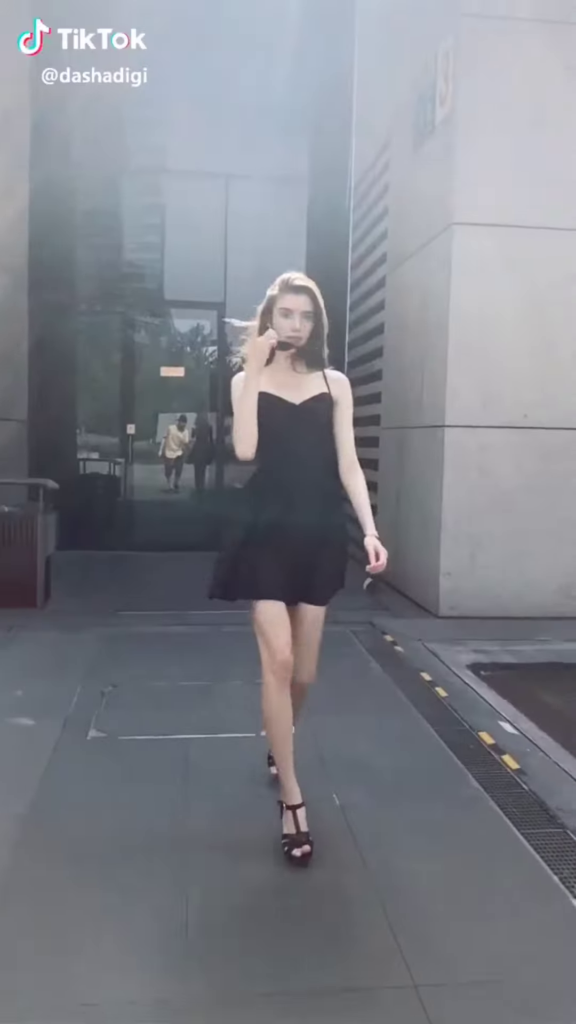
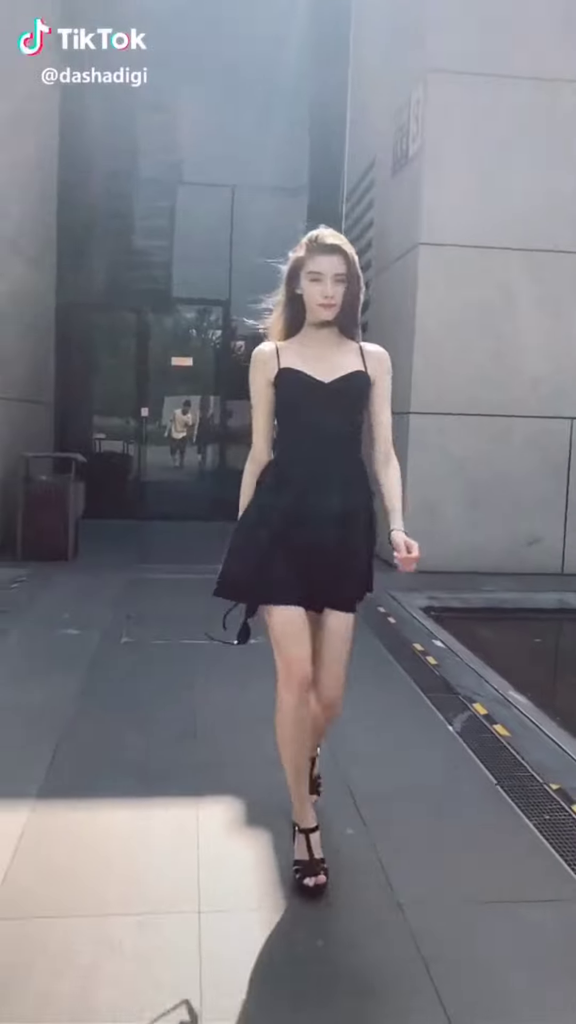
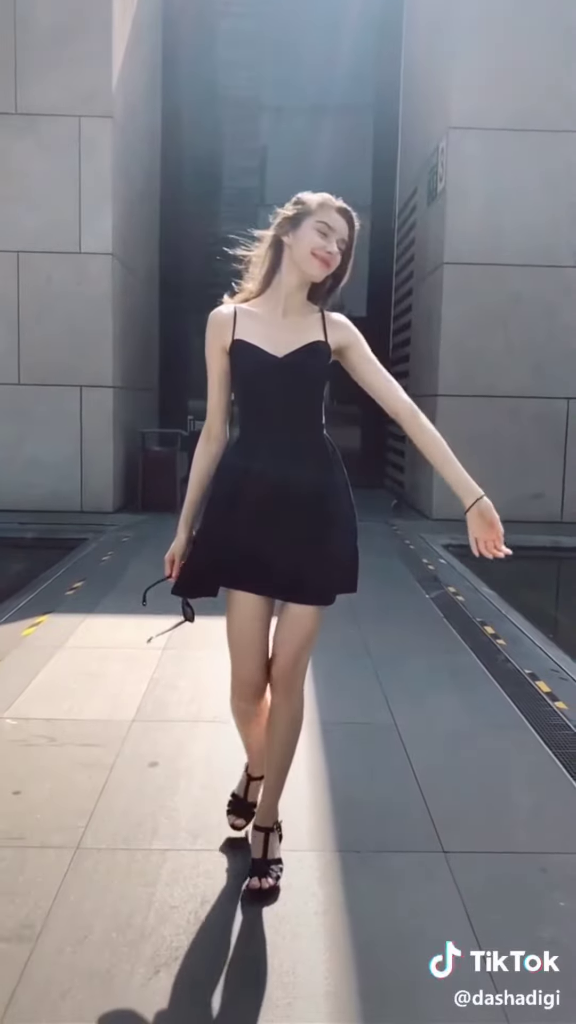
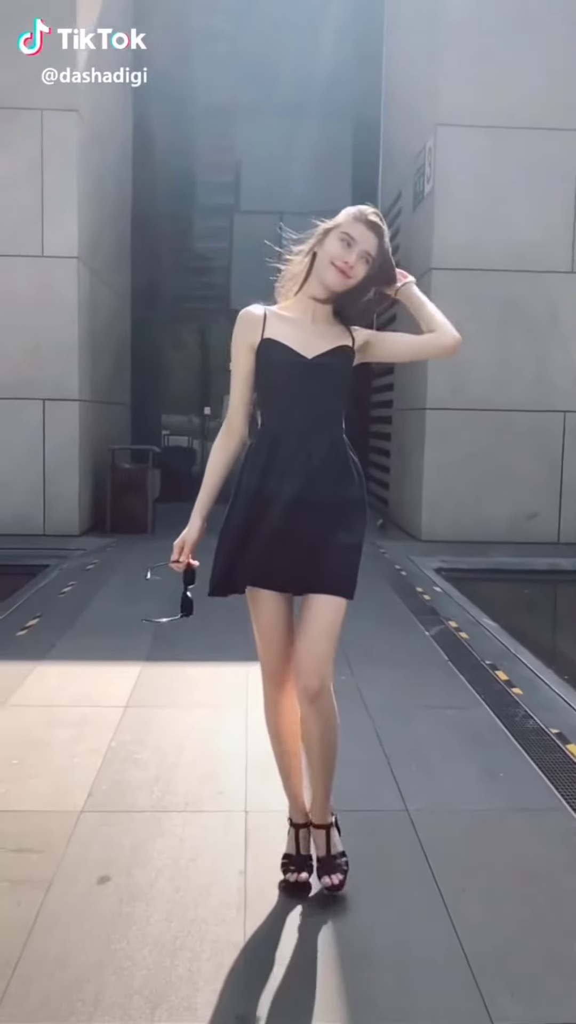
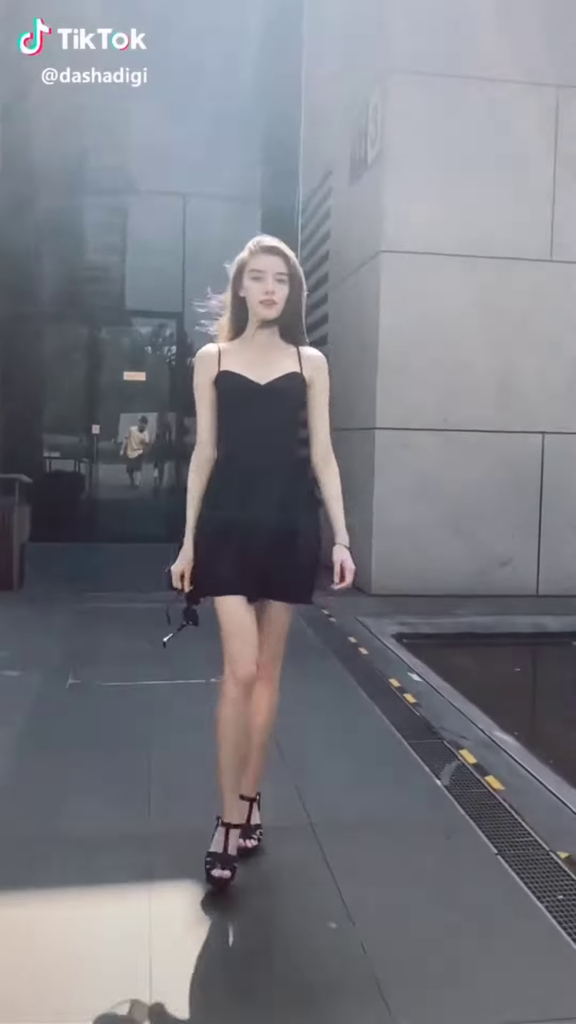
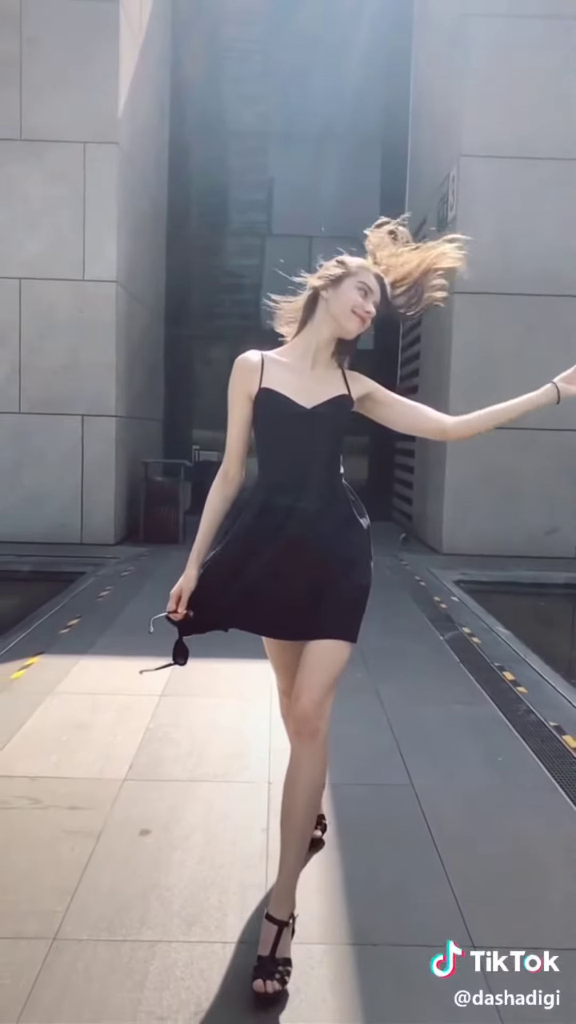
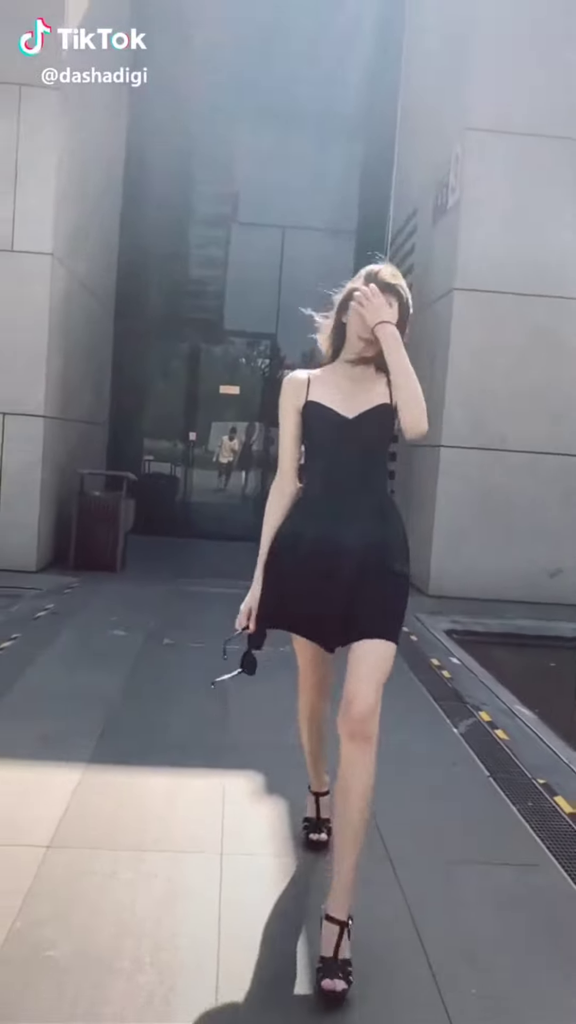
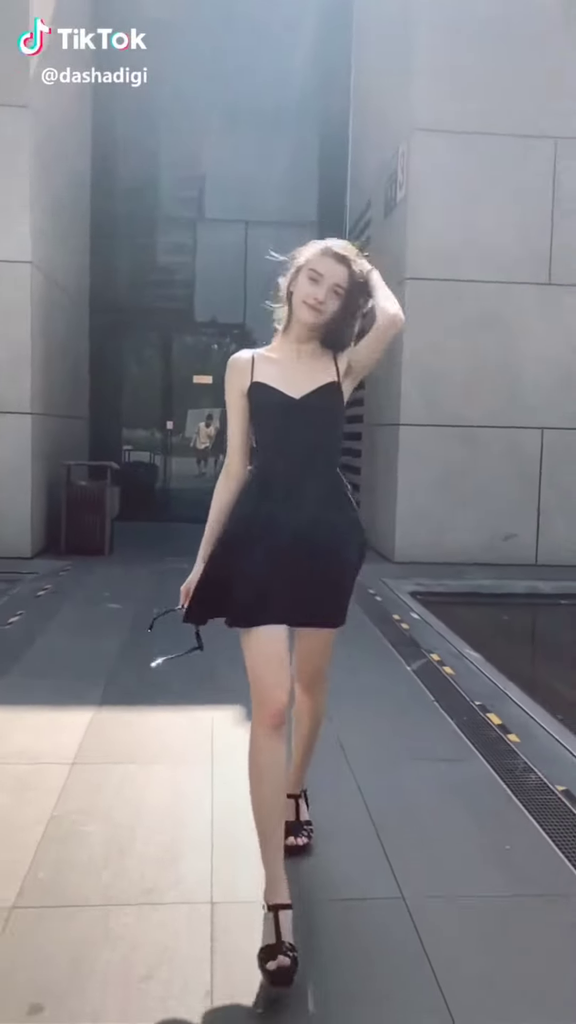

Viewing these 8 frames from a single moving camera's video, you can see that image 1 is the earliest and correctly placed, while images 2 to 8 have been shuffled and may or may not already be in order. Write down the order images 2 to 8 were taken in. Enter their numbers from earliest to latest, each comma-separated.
5, 2, 7, 8, 4, 6, 3
